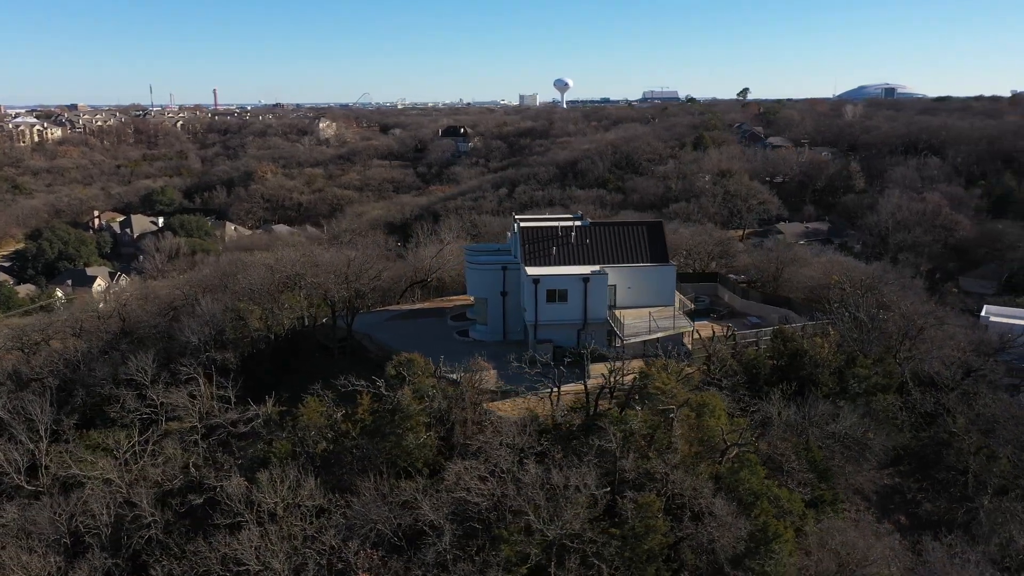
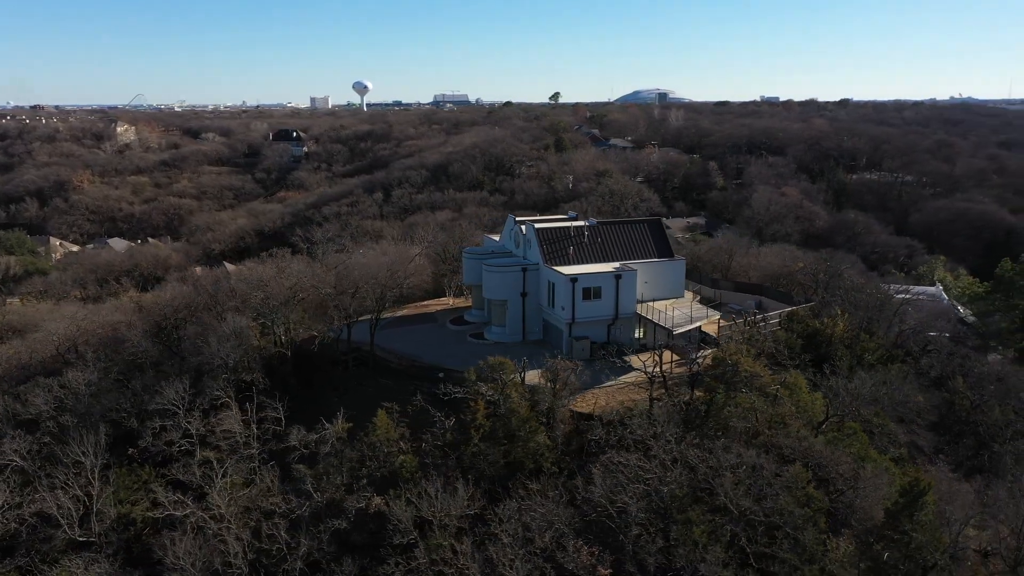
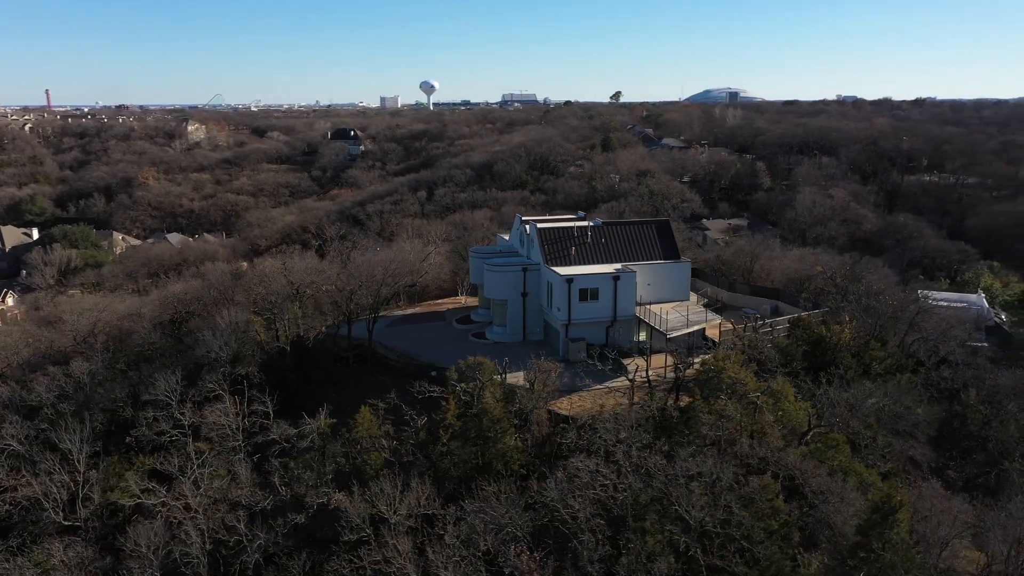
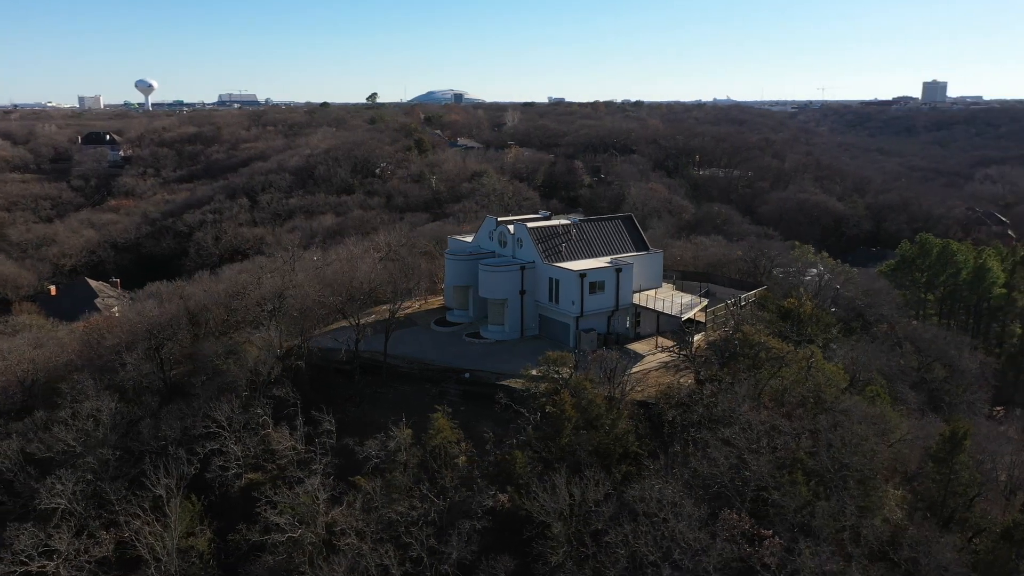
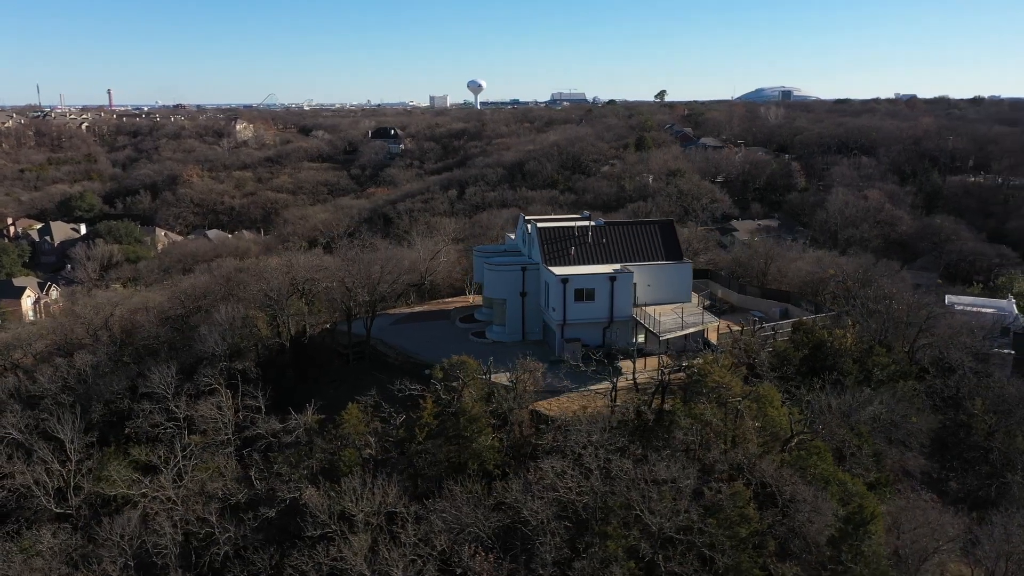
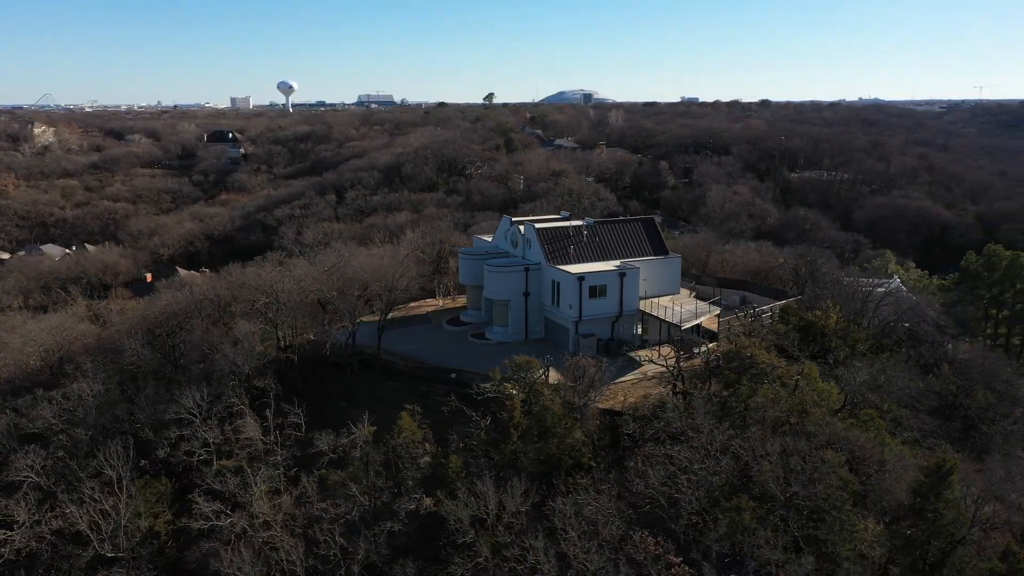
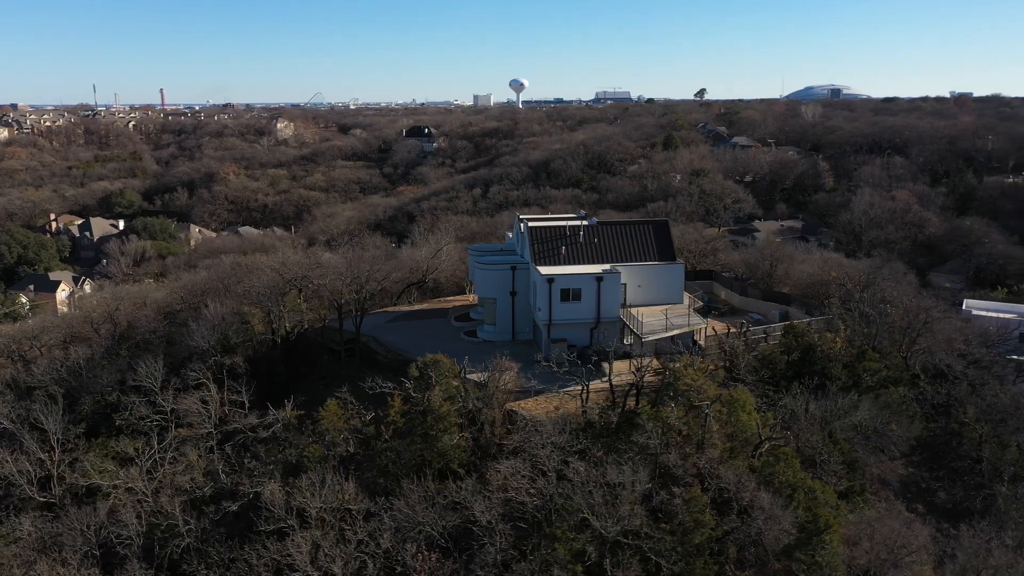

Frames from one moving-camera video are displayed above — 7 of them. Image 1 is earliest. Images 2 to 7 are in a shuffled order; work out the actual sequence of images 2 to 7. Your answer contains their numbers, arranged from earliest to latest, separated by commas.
7, 5, 3, 2, 6, 4
